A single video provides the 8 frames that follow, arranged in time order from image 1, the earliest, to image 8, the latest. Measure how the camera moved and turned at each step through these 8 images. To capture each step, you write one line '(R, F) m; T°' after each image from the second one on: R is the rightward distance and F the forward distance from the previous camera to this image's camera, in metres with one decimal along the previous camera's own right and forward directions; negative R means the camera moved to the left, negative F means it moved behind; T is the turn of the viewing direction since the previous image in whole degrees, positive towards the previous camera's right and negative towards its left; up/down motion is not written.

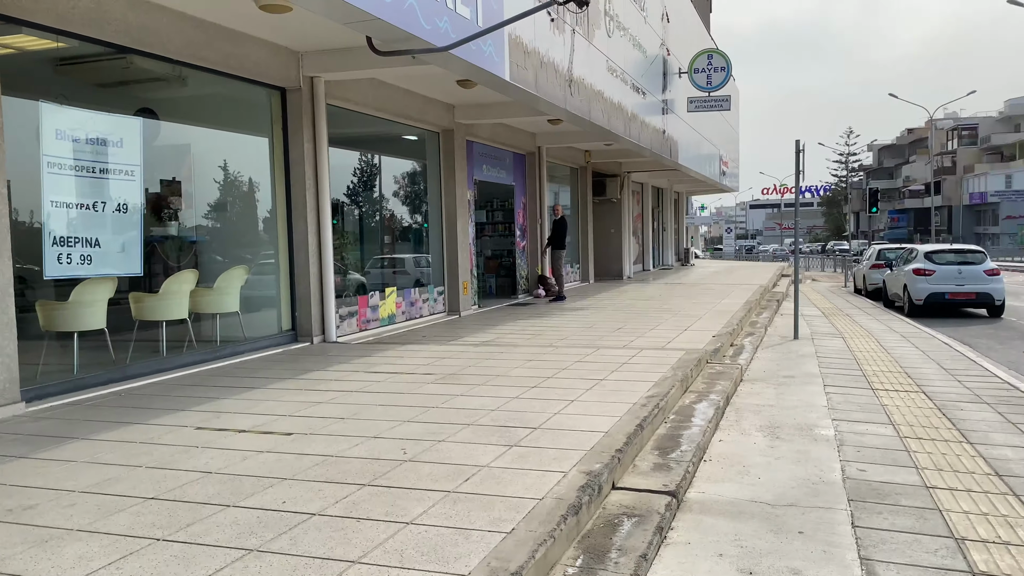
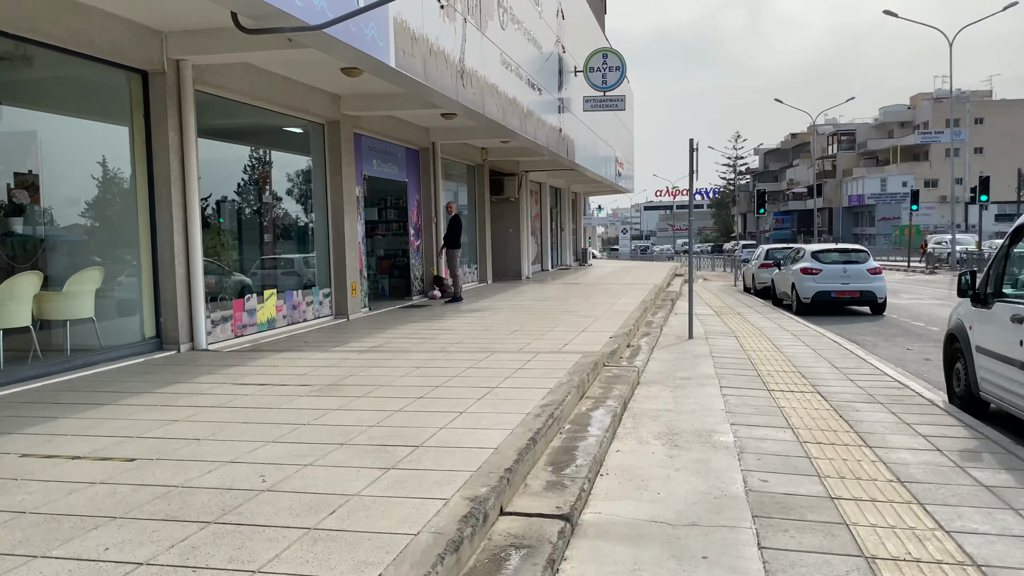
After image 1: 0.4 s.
(+0.1, +0.4) m; +7°
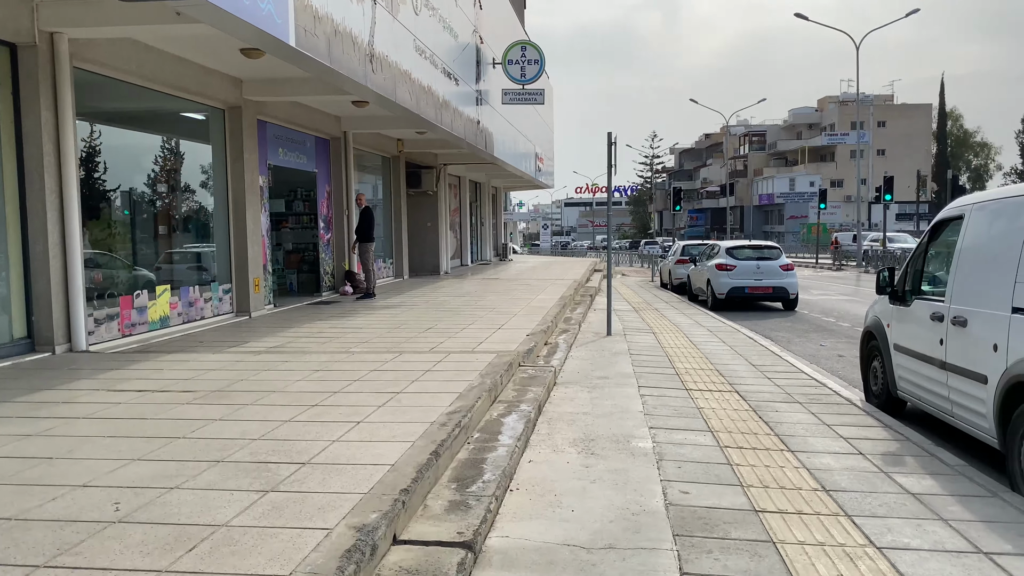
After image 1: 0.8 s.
(+0.1, +0.4) m; +5°
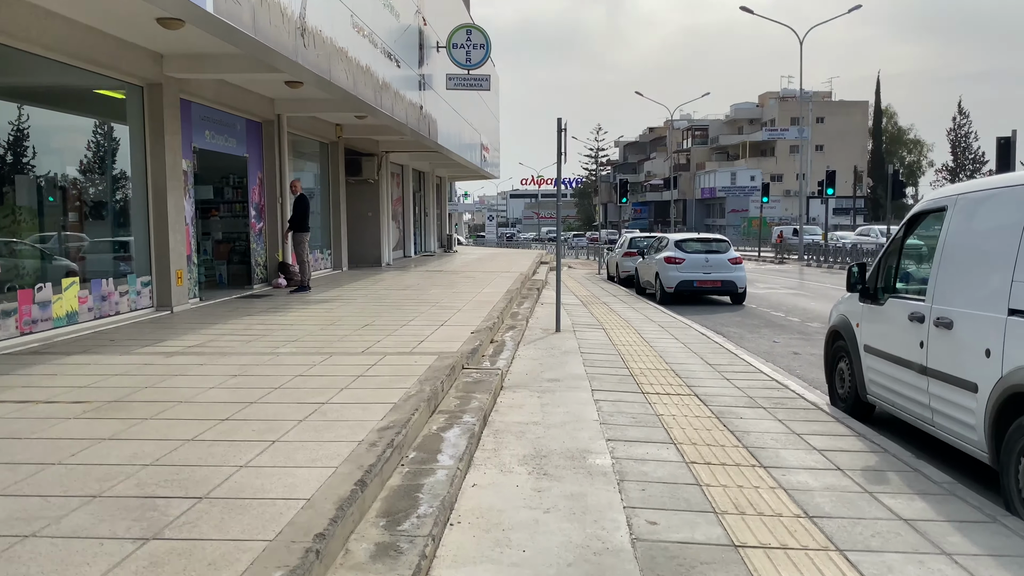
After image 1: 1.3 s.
(0.0, +0.6) m; +4°
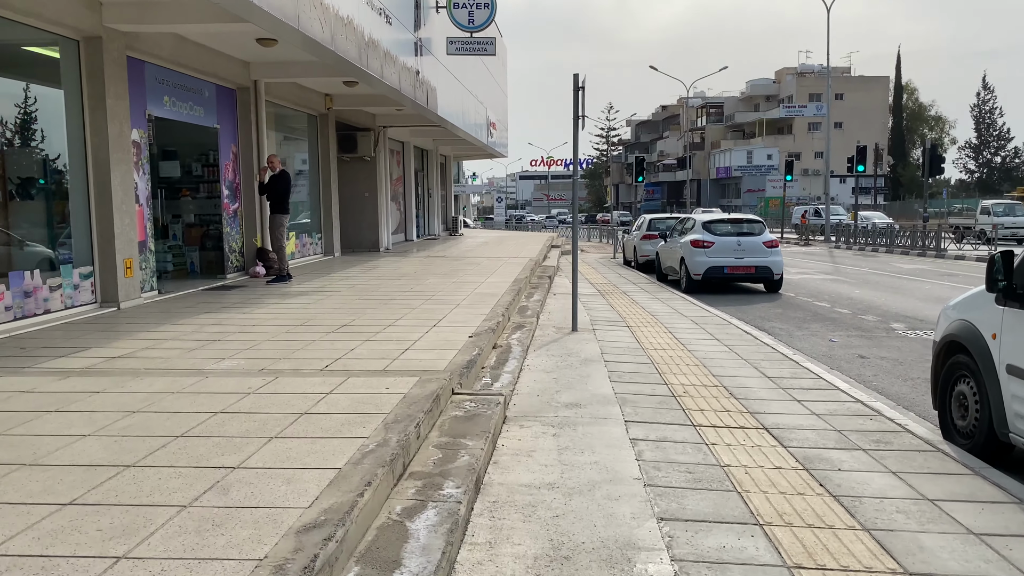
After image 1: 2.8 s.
(0.0, +1.6) m; -1°
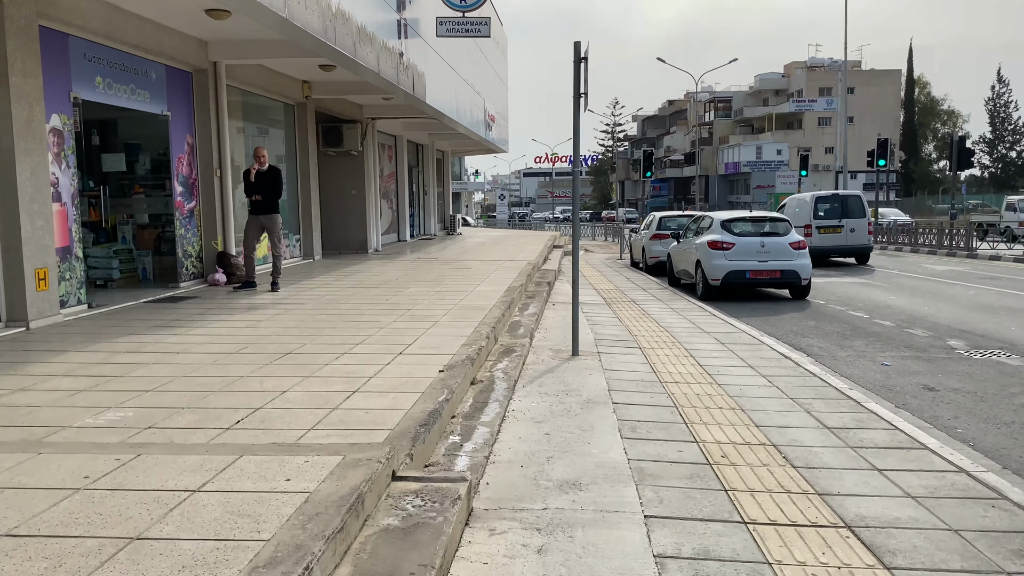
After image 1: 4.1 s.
(+0.1, +1.5) m; 0°
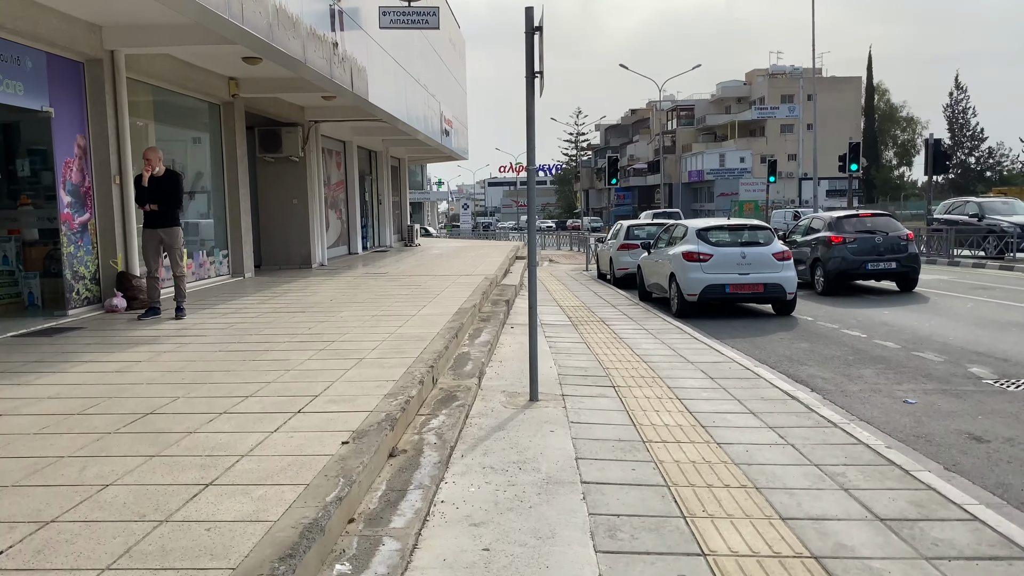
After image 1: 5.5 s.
(+0.2, +1.4) m; +2°
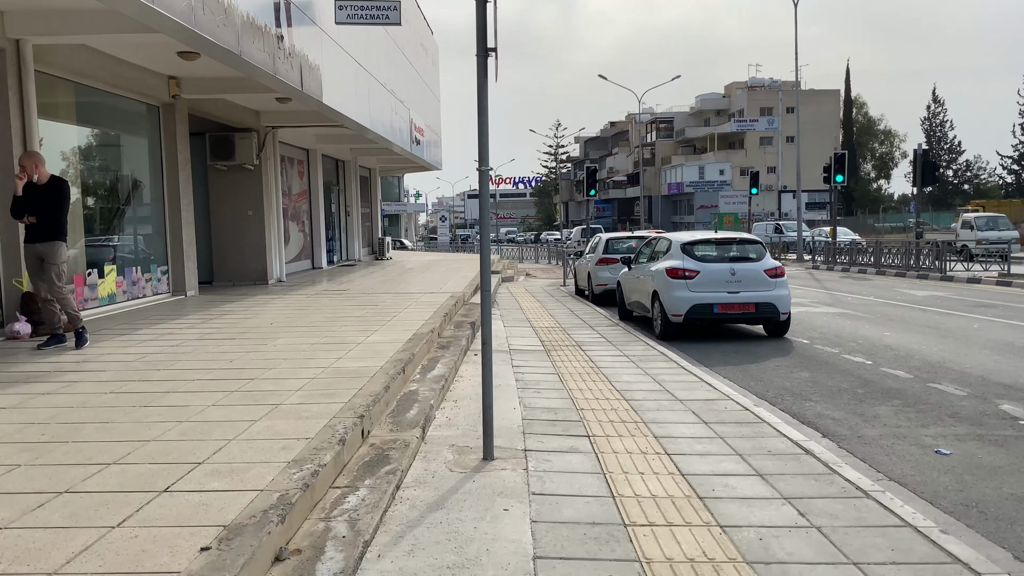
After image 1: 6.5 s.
(+0.2, +1.1) m; +1°
